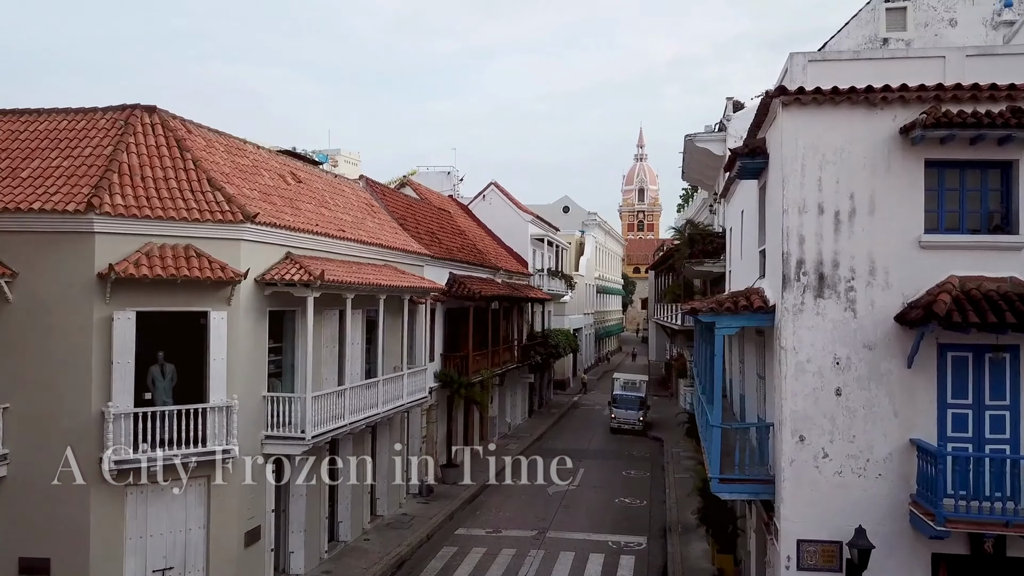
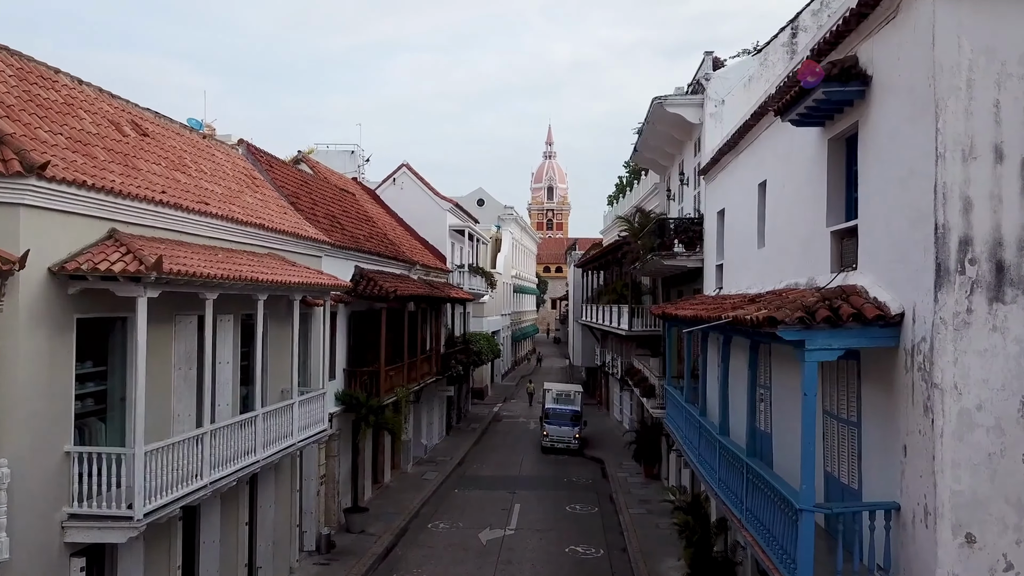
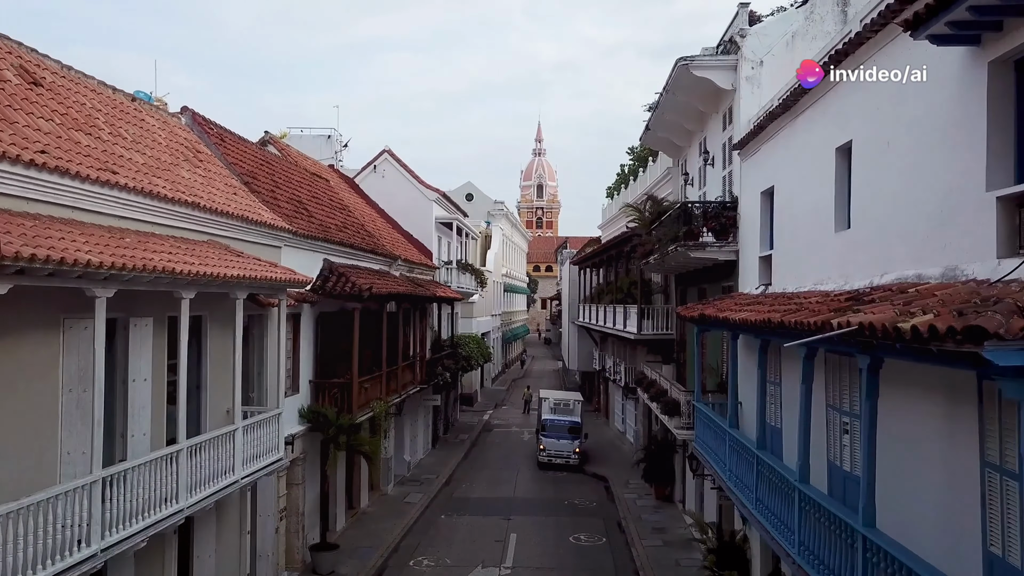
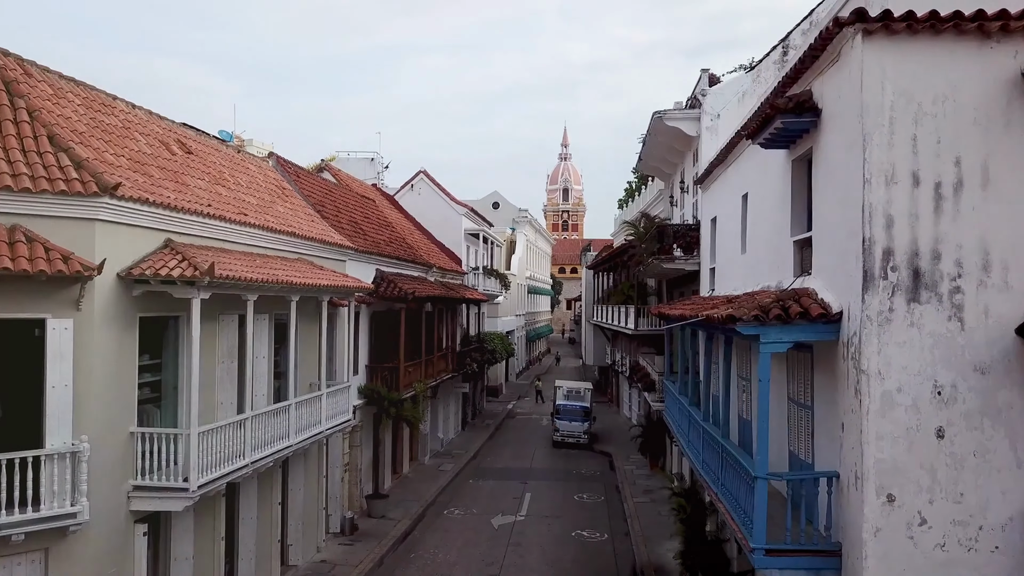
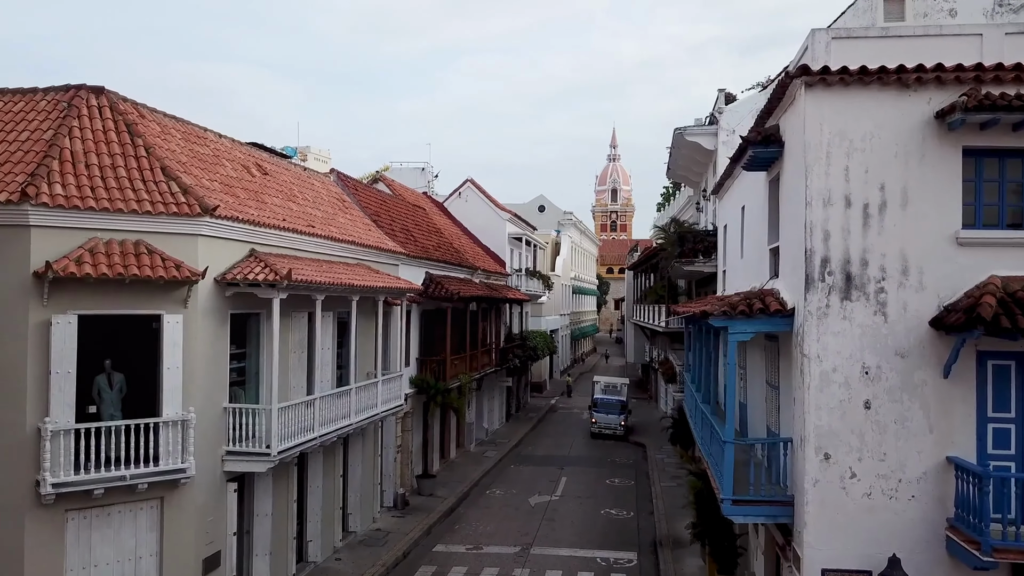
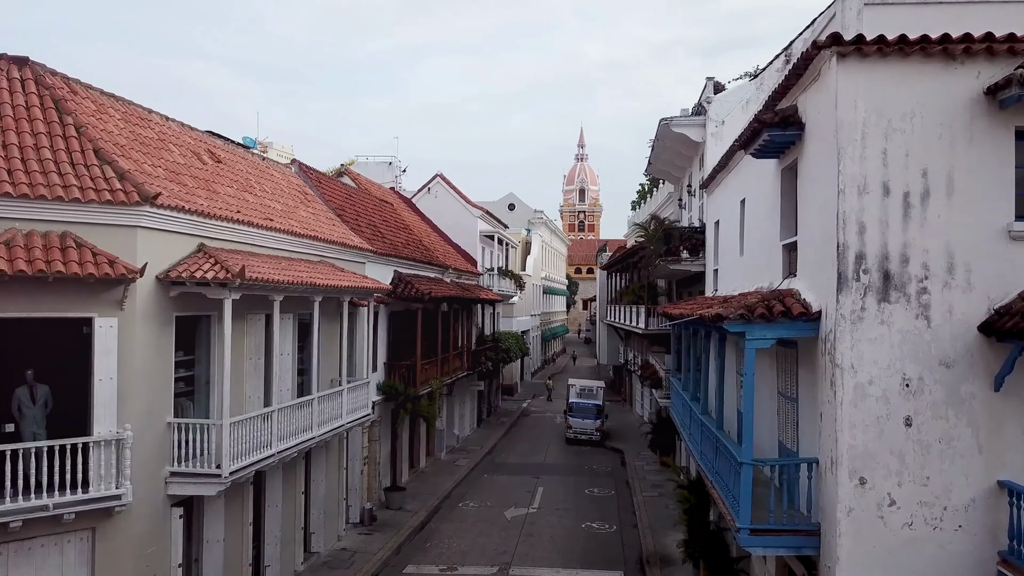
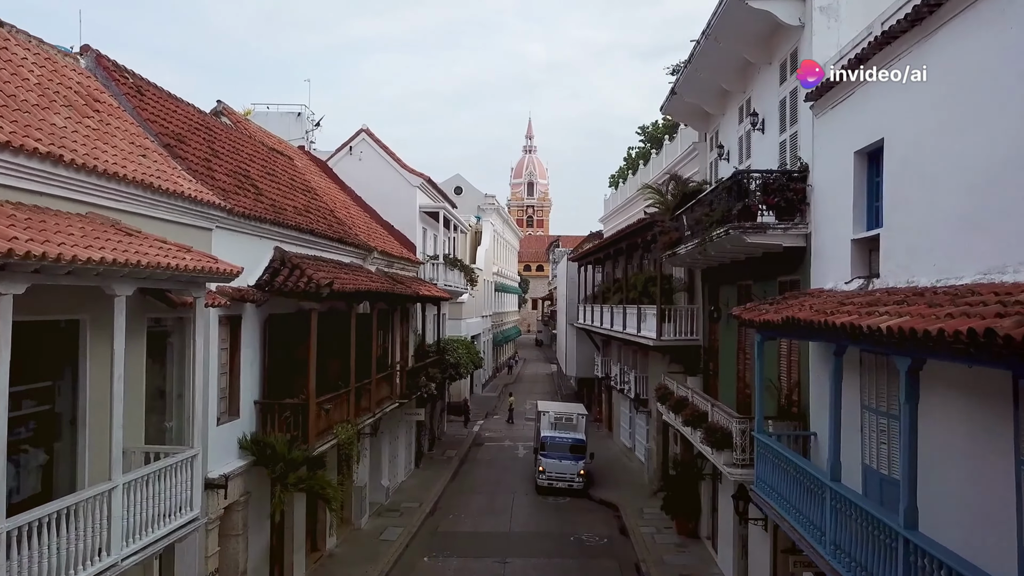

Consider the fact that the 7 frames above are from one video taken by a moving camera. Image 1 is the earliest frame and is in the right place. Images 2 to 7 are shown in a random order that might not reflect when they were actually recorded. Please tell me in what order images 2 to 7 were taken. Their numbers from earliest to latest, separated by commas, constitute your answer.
5, 6, 4, 2, 3, 7
